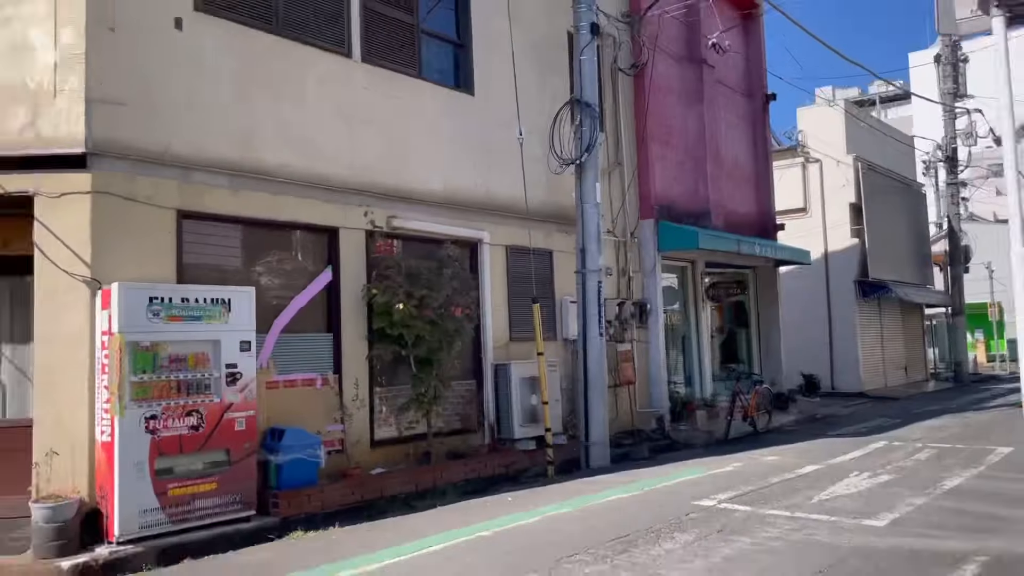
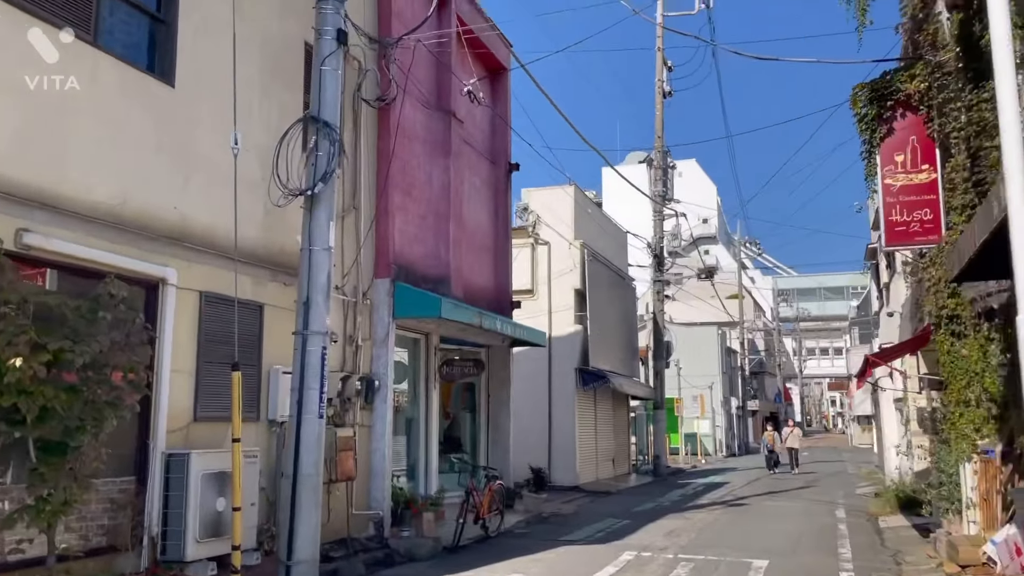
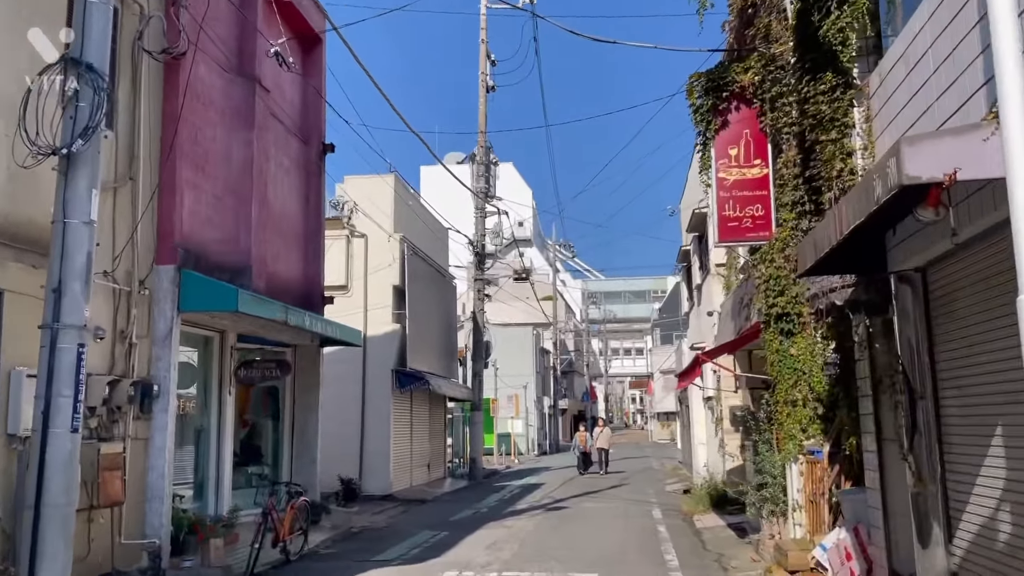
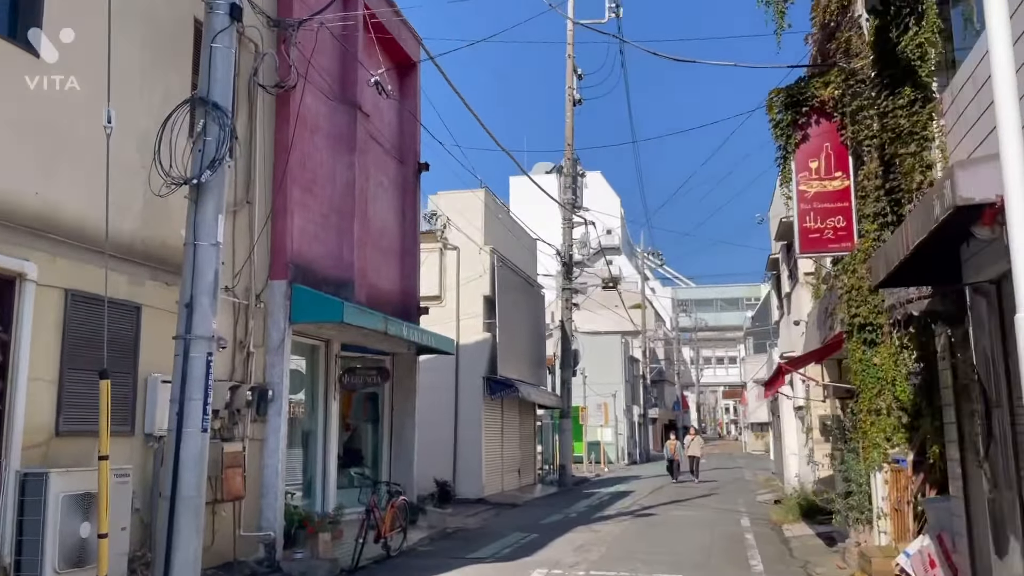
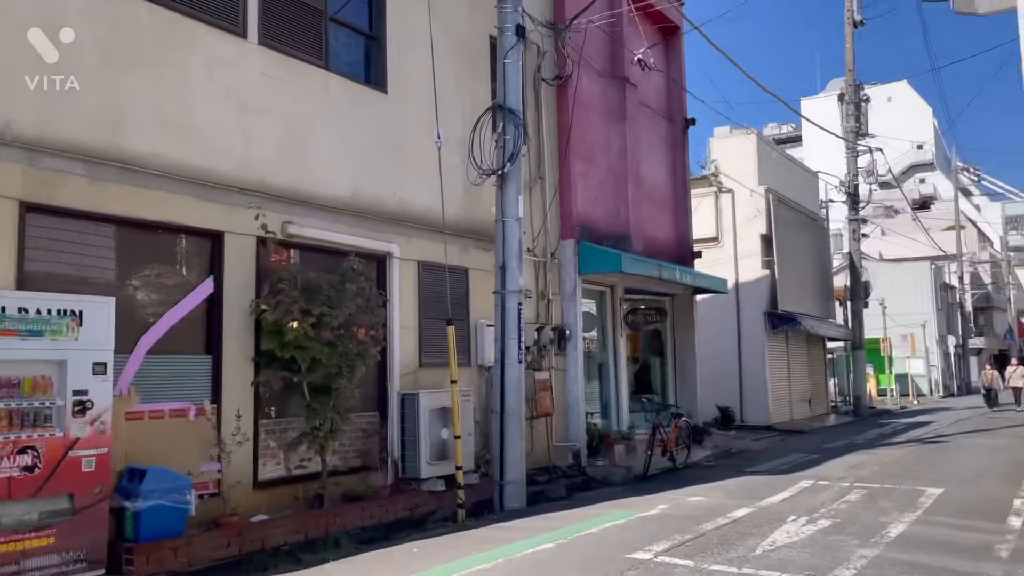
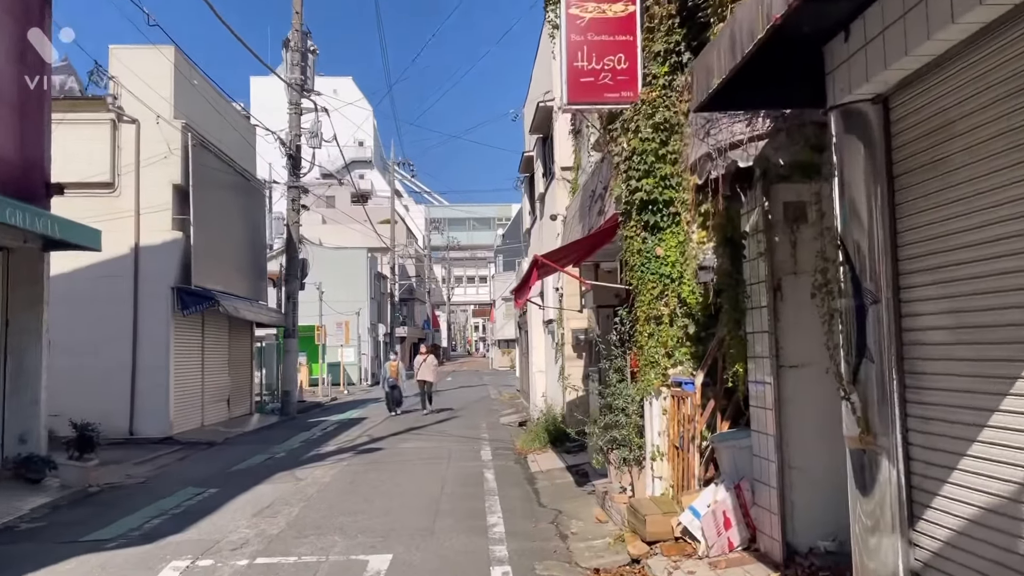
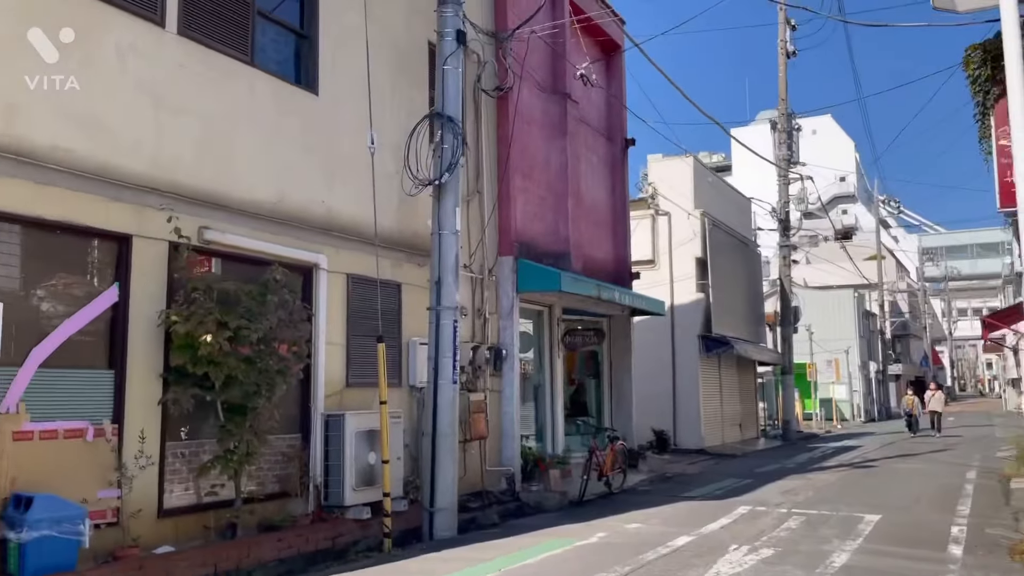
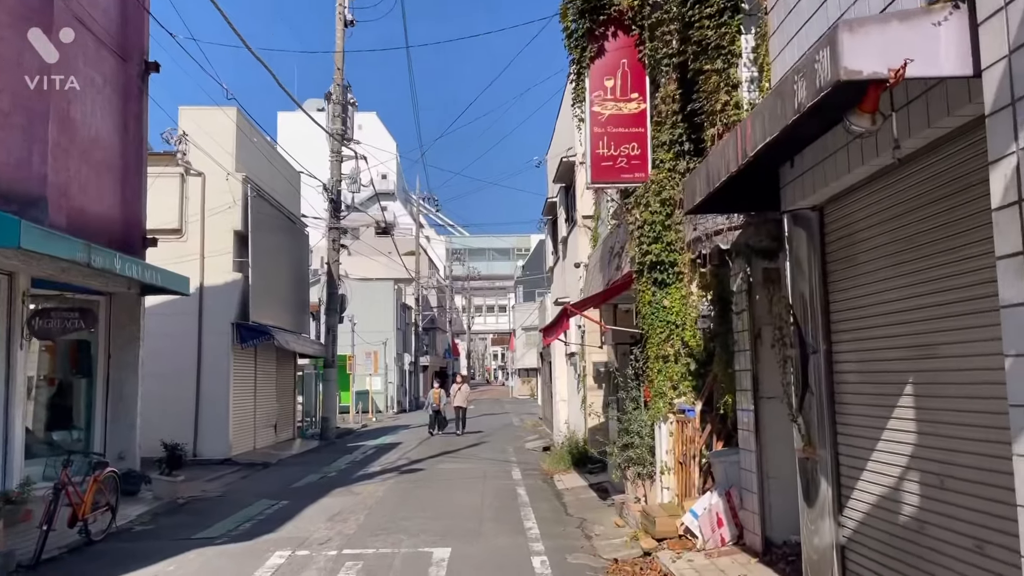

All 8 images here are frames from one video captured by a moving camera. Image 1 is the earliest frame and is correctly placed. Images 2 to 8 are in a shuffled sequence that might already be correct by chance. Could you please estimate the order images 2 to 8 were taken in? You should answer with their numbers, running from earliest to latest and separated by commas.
5, 7, 2, 4, 3, 8, 6
